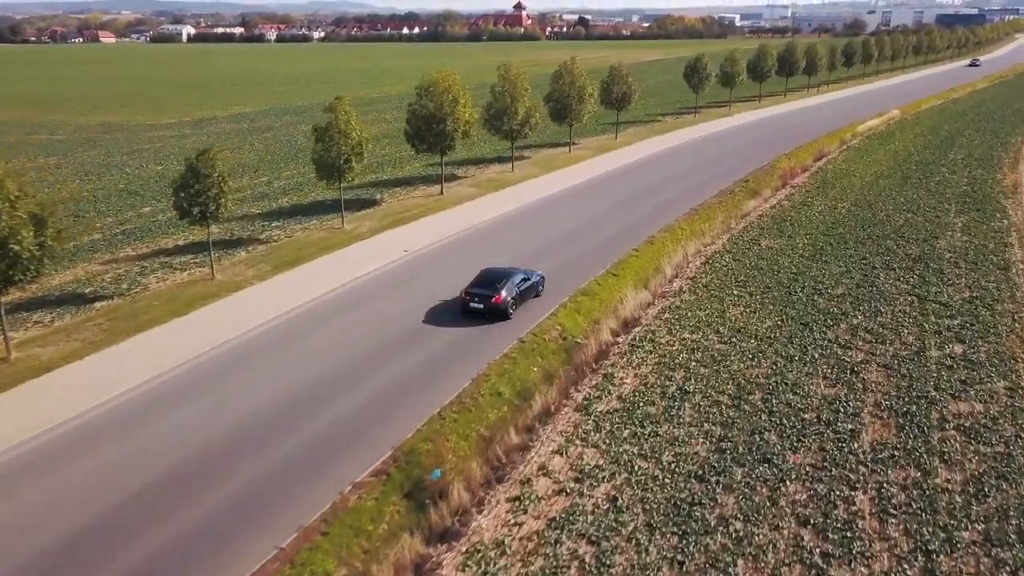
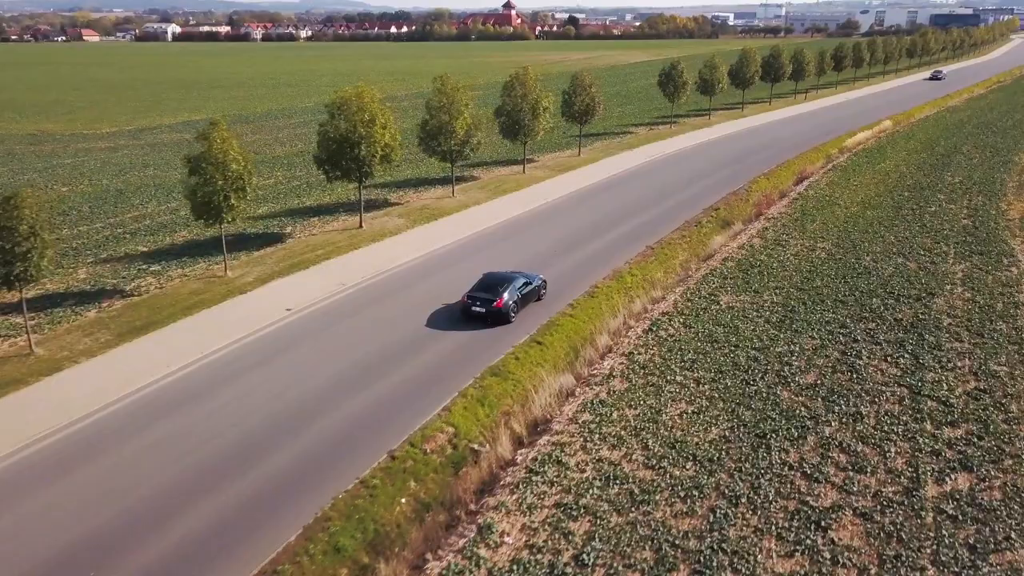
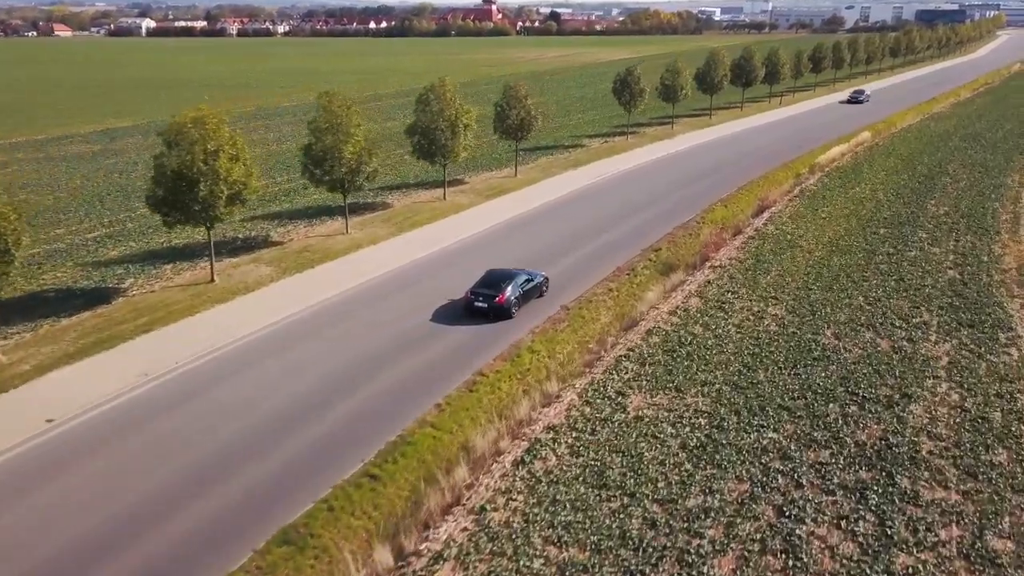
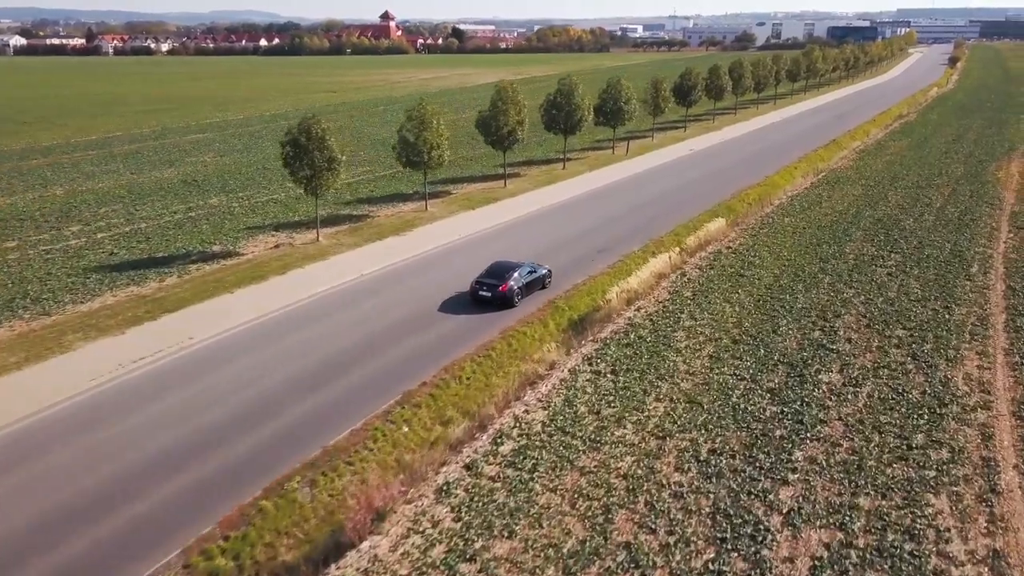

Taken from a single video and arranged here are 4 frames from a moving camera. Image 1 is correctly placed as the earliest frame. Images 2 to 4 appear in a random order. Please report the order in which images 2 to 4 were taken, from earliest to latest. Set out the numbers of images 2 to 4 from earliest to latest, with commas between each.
2, 3, 4
